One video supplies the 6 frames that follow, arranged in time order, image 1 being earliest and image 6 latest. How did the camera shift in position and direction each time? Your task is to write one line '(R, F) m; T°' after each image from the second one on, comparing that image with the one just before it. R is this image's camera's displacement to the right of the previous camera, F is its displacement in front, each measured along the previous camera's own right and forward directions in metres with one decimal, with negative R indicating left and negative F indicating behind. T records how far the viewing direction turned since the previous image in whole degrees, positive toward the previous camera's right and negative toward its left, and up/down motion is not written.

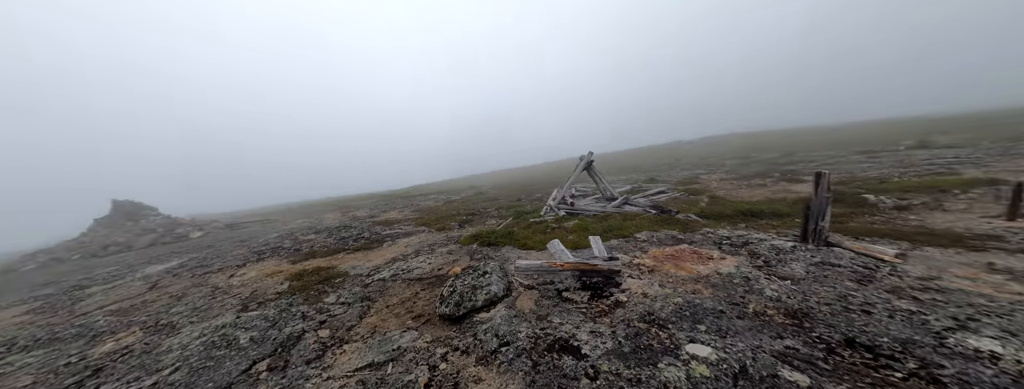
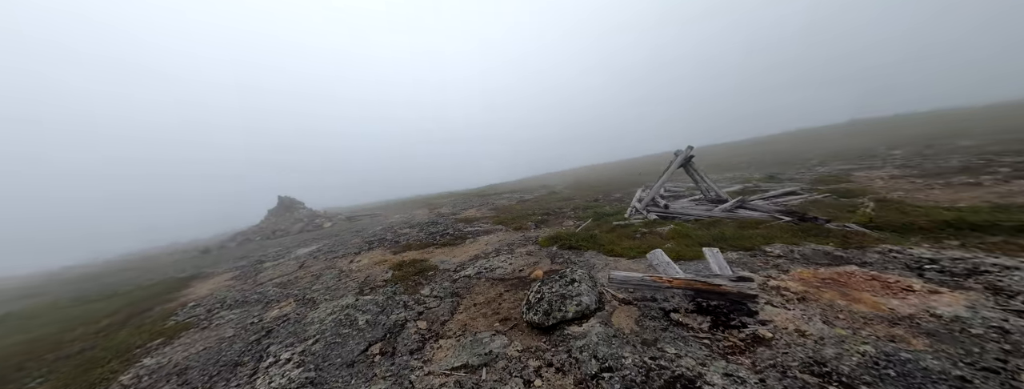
(-1.6, +1.0) m; -15°
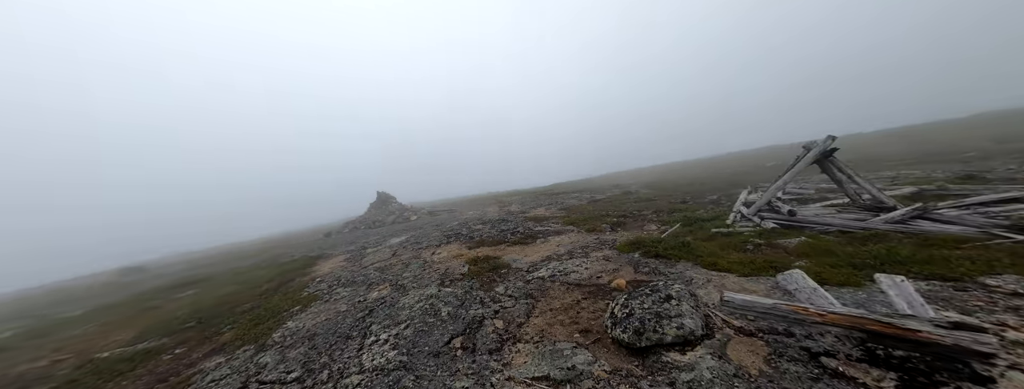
(-1.1, +0.6) m; -14°
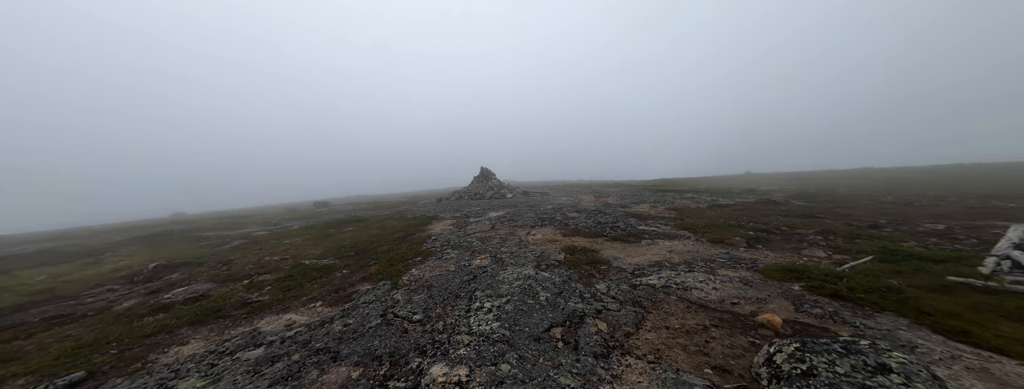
(-1.8, +0.5) m; -18°
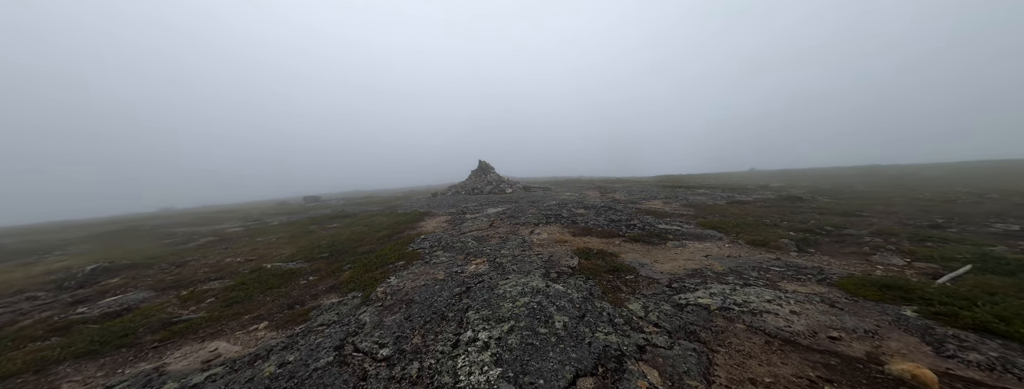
(-0.3, +3.2) m; 0°
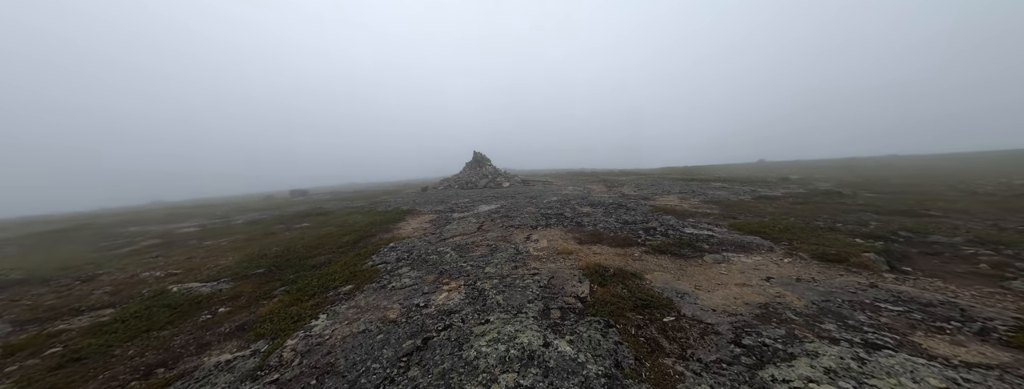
(+0.7, +4.3) m; 0°
